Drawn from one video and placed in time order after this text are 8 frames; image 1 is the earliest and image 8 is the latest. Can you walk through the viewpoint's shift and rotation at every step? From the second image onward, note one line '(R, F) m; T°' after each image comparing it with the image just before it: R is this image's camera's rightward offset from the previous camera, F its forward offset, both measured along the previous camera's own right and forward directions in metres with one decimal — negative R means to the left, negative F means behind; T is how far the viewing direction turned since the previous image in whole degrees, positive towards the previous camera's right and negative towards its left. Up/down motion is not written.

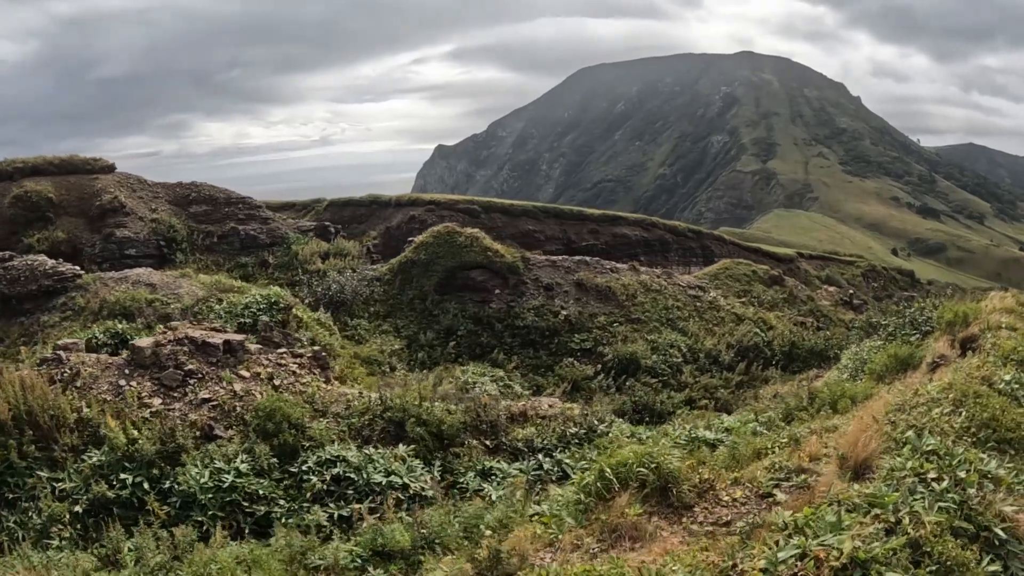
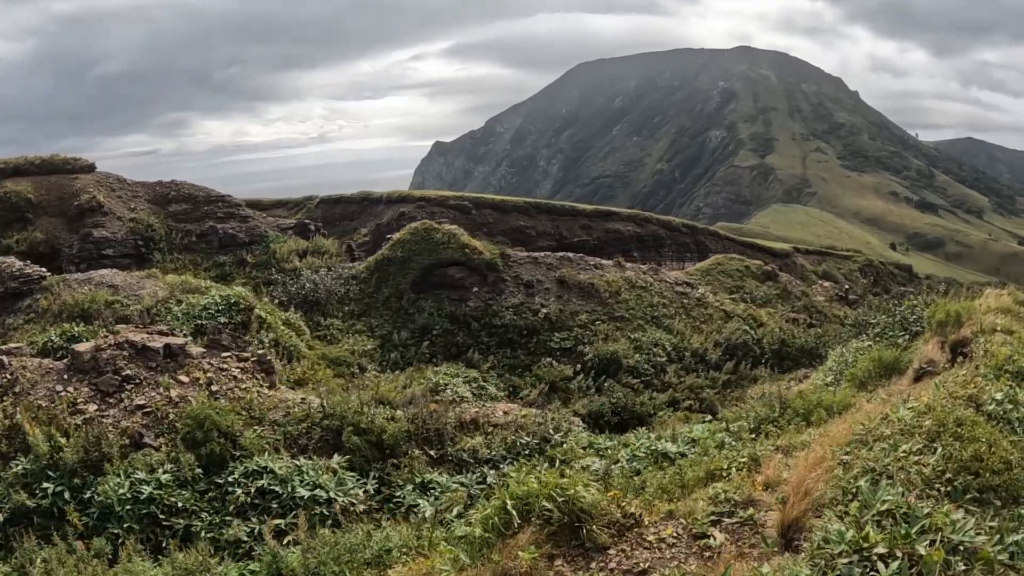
(+0.6, +0.7) m; 0°
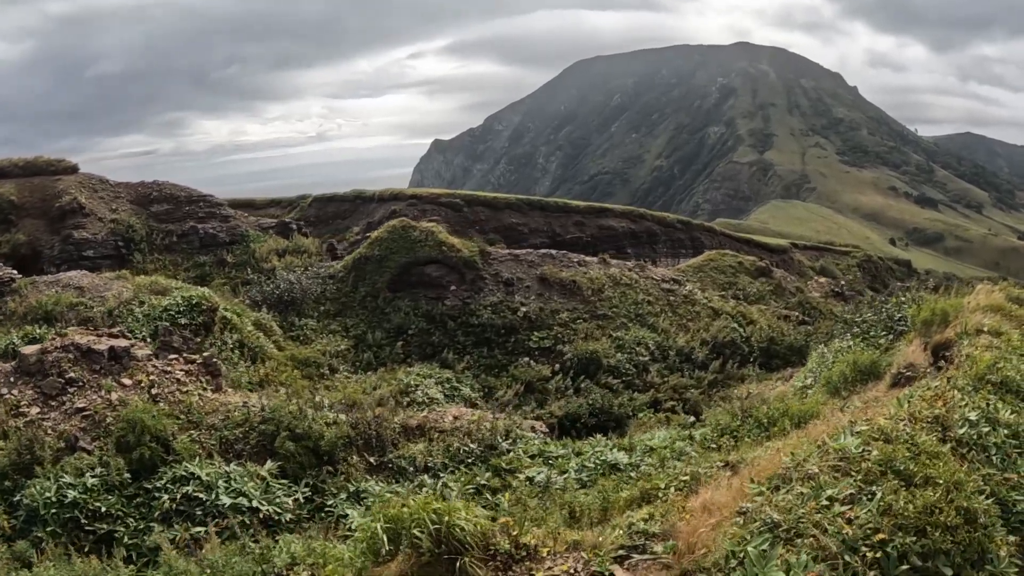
(+0.6, +0.5) m; 0°
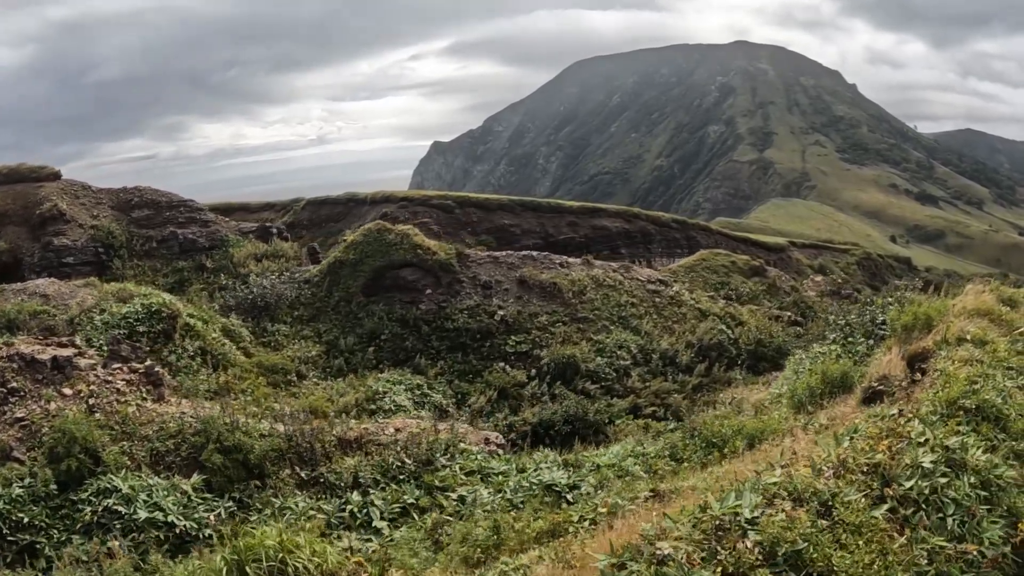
(+0.7, +0.5) m; 0°
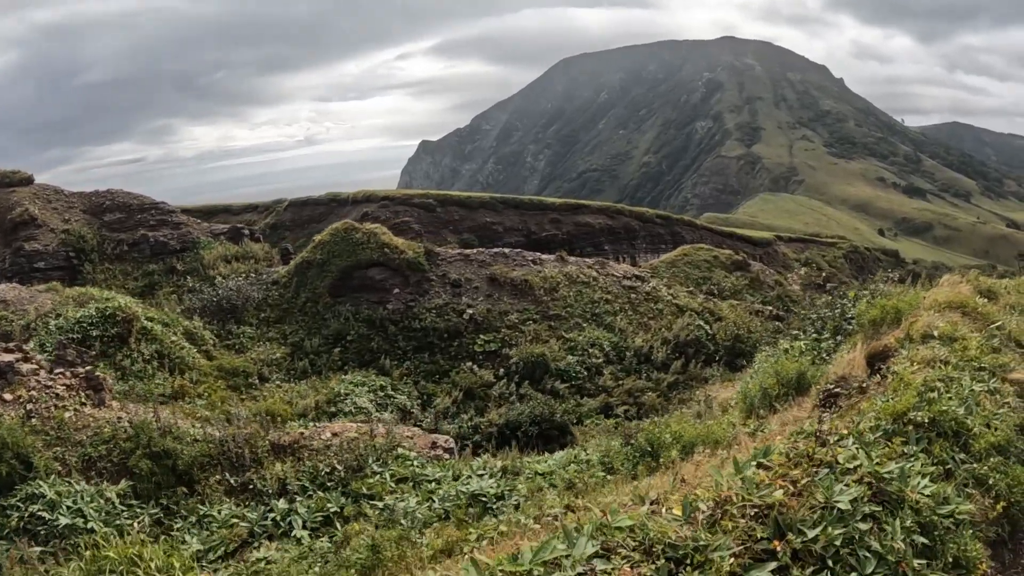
(+0.6, +0.3) m; +1°
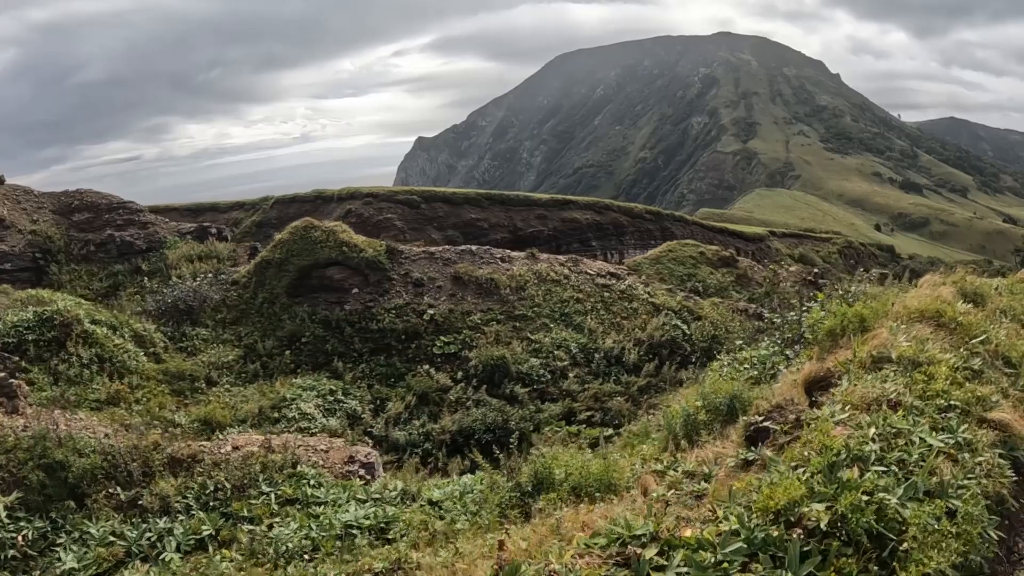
(+0.9, +0.6) m; 0°
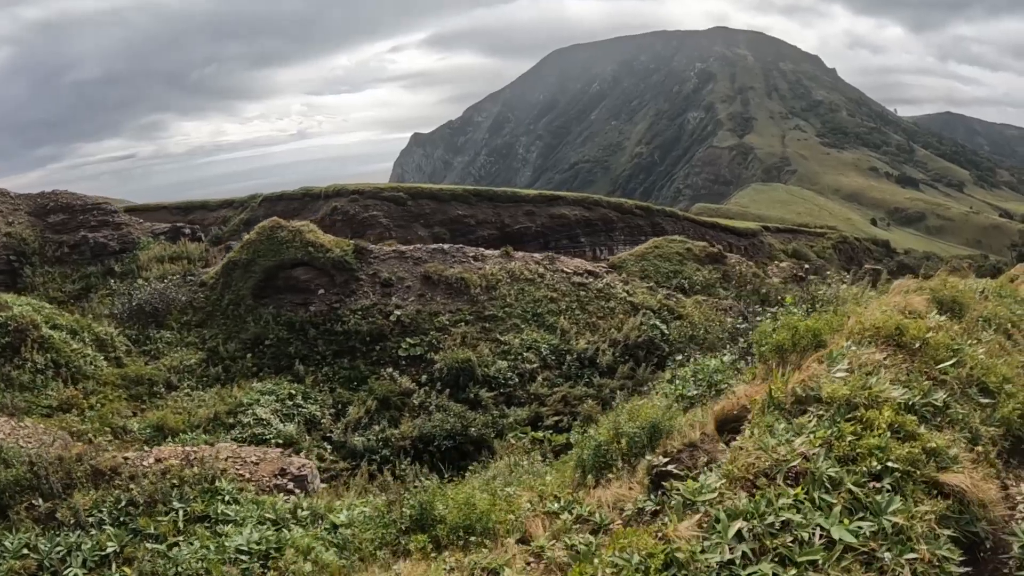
(+0.7, +0.3) m; 0°
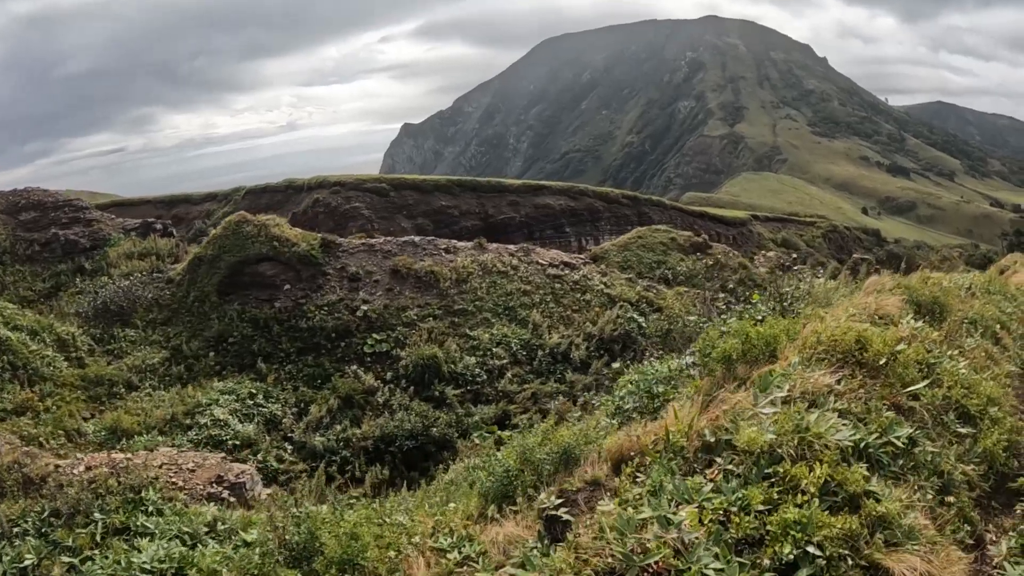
(+0.6, +0.2) m; +1°
